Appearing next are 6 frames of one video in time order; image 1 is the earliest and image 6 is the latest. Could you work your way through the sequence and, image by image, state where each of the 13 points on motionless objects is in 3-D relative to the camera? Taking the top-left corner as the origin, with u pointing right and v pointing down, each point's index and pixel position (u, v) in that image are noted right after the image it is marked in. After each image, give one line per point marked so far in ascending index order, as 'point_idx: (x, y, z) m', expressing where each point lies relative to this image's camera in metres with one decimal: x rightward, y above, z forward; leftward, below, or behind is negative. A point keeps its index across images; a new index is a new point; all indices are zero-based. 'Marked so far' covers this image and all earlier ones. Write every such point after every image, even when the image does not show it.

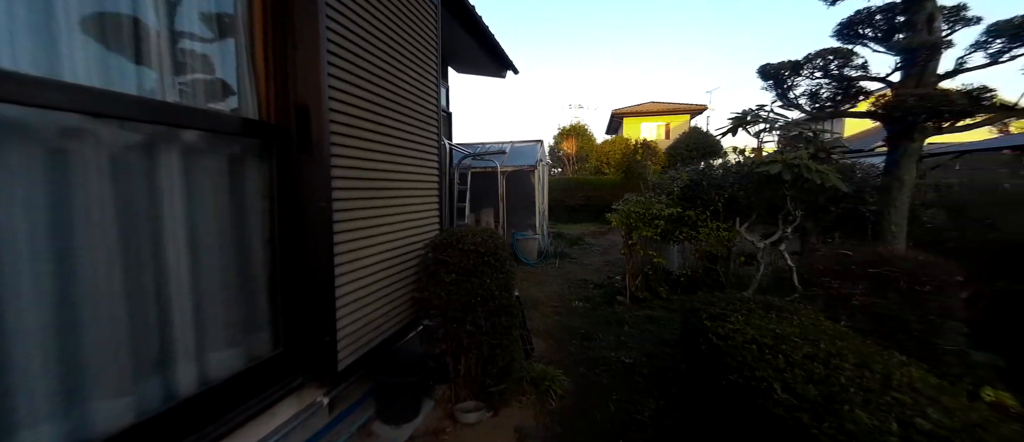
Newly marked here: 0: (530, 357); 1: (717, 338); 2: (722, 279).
0: (+0.2, -1.8, +4.4) m
1: (+1.4, -0.8, +2.3) m
2: (+2.9, -0.8, +4.8) m
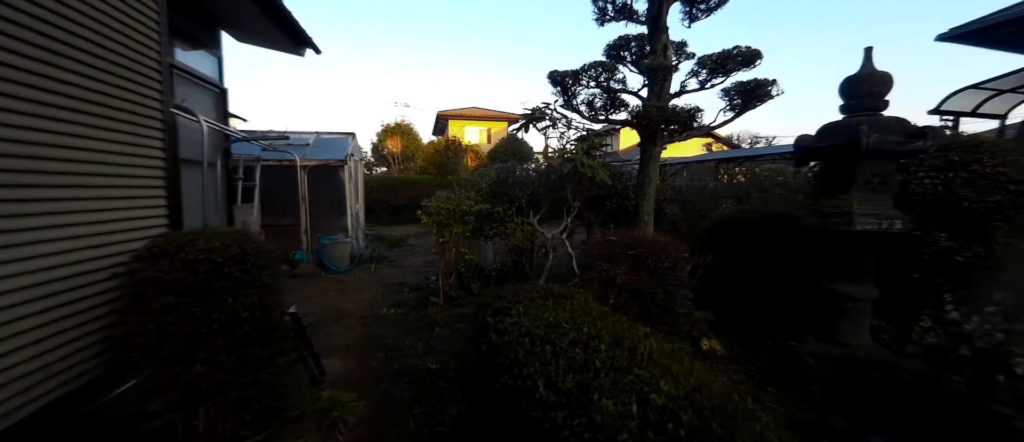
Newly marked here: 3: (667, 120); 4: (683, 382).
0: (-2.0, -1.7, +3.4) m
1: (-0.1, -0.7, +2.0) m
2: (+0.2, -0.7, +4.9) m
3: (+1.5, +1.0, +3.3) m
4: (+0.7, -0.6, +1.4) m
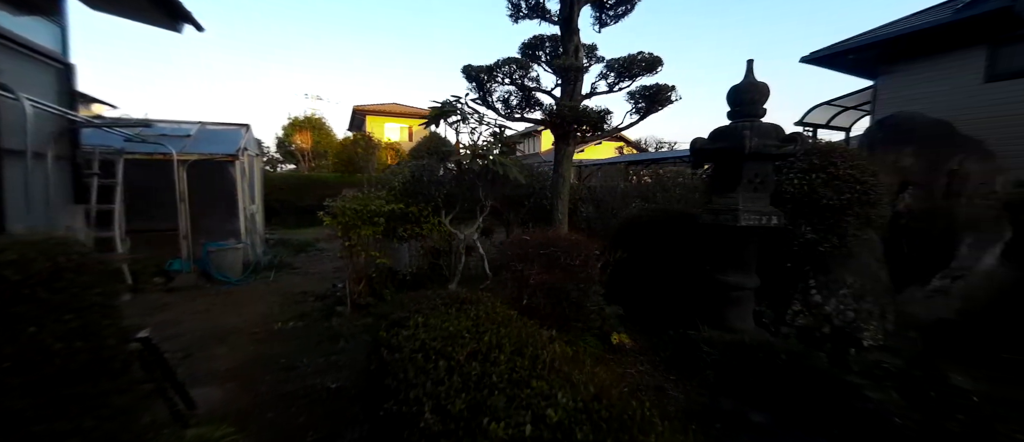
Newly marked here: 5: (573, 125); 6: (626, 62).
0: (-2.8, -1.7, +2.7) m
1: (-0.6, -0.7, +1.7) m
2: (-0.9, -0.7, +4.6) m
3: (+0.6, +1.0, +3.3) m
4: (+0.3, -0.6, +1.2) m
5: (+0.6, +1.0, +3.4) m
6: (+1.1, +1.5, +3.2) m
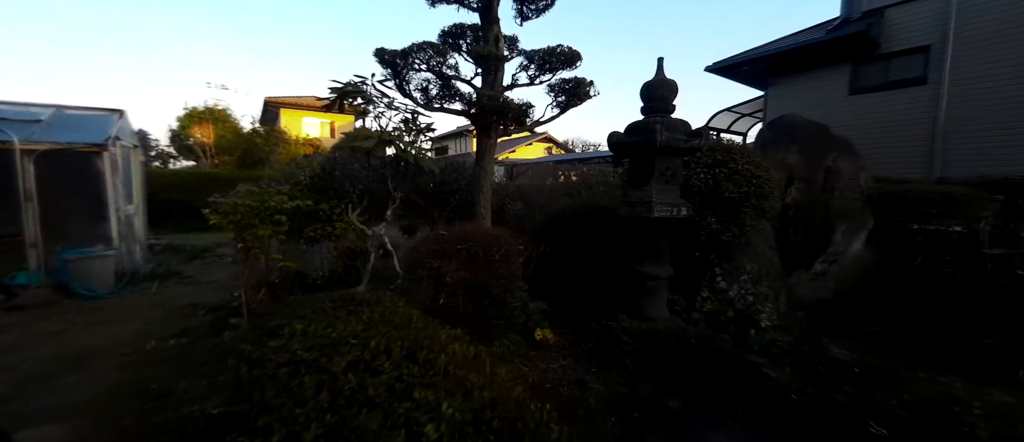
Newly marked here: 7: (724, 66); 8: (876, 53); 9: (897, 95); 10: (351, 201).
0: (-3.3, -1.7, +2.0) m
1: (-1.1, -0.6, +1.4) m
2: (-1.8, -0.7, +4.2) m
3: (-0.1, +1.0, +3.2) m
4: (-0.1, -0.6, +1.1) m
5: (-0.2, +1.0, +3.3) m
6: (+0.3, +1.6, +3.2) m
7: (+4.4, +3.2, +7.0) m
8: (+6.6, +3.1, +6.2) m
9: (+6.7, +2.2, +6.0) m
10: (-1.8, +0.2, +3.9) m
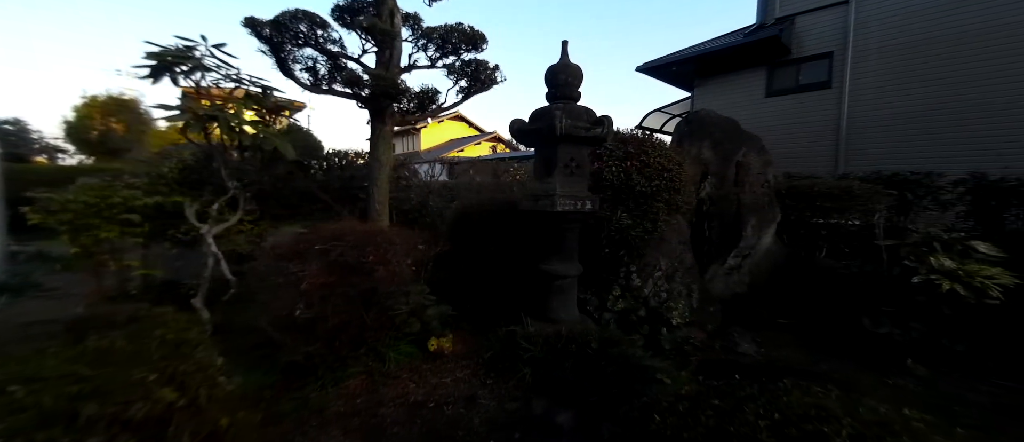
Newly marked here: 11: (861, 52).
0: (-4.0, -1.7, +1.3) m
1: (-1.7, -0.6, +0.9) m
2: (-2.8, -0.7, +3.7) m
3: (-1.0, +1.1, +2.9) m
4: (-0.7, -0.5, +0.7) m
5: (-1.0, +1.0, +2.9) m
6: (-0.5, +1.6, +2.9) m
7: (+3.0, +3.3, +7.1) m
8: (+5.3, +3.1, +6.5) m
9: (+5.5, +2.3, +6.4) m
10: (-2.7, +0.2, +3.3) m
11: (+6.1, +3.0, +5.9) m
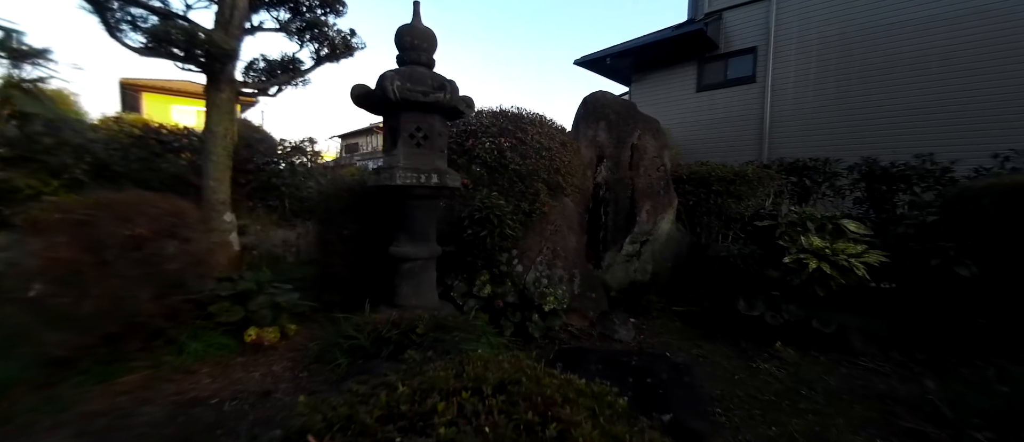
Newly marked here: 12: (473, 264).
0: (-5.1, -1.5, +0.8) m
1: (-2.7, -0.4, +0.6) m
2: (-3.9, -0.6, +3.3) m
3: (-2.1, +1.2, +2.6) m
4: (-1.7, -0.3, +0.4) m
5: (-2.2, +1.2, +2.6) m
6: (-1.7, +1.8, +2.6) m
7: (+1.7, +3.4, +7.1) m
8: (+4.0, +3.3, +6.6) m
9: (+4.2, +2.4, +6.4) m
10: (-3.9, +0.4, +2.9) m
11: (+4.8, +3.1, +6.0) m
12: (-0.3, -0.3, +2.7) m
